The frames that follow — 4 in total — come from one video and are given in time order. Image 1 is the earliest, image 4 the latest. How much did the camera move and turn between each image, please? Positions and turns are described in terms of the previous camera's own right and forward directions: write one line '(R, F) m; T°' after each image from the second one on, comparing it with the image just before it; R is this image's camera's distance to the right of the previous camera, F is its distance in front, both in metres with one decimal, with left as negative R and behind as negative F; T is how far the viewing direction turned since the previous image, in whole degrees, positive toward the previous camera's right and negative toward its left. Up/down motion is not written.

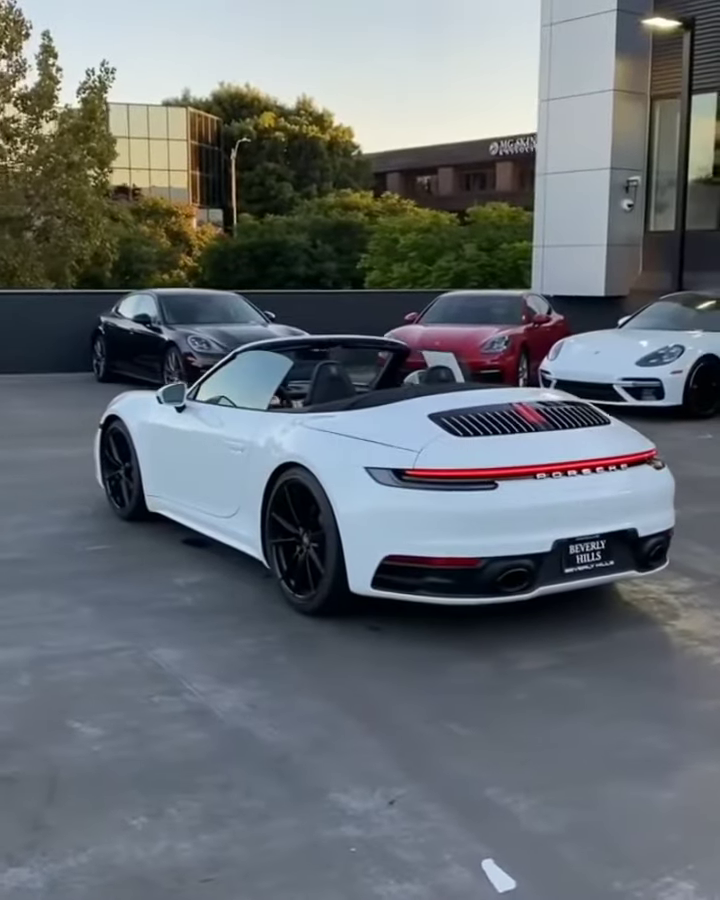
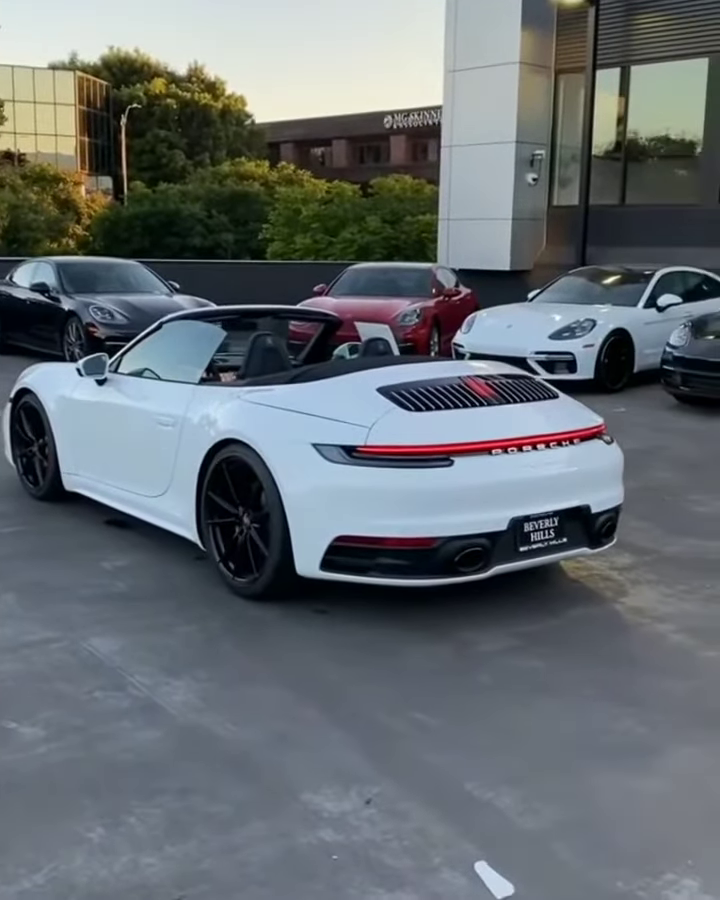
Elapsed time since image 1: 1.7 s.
(-0.2, +0.3) m; +6°
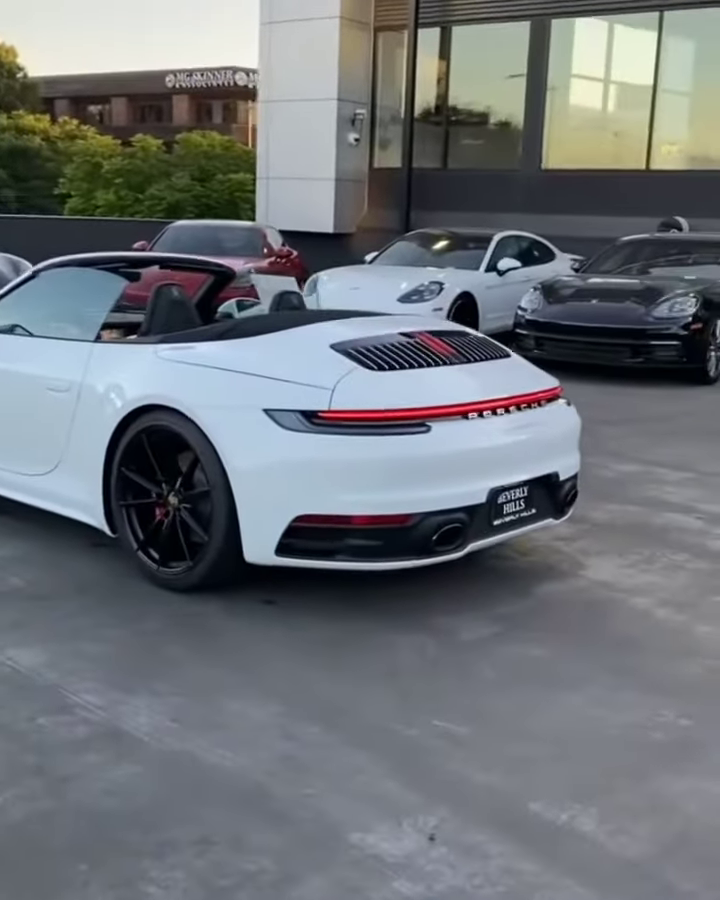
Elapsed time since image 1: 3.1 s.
(-0.7, +0.7) m; +11°
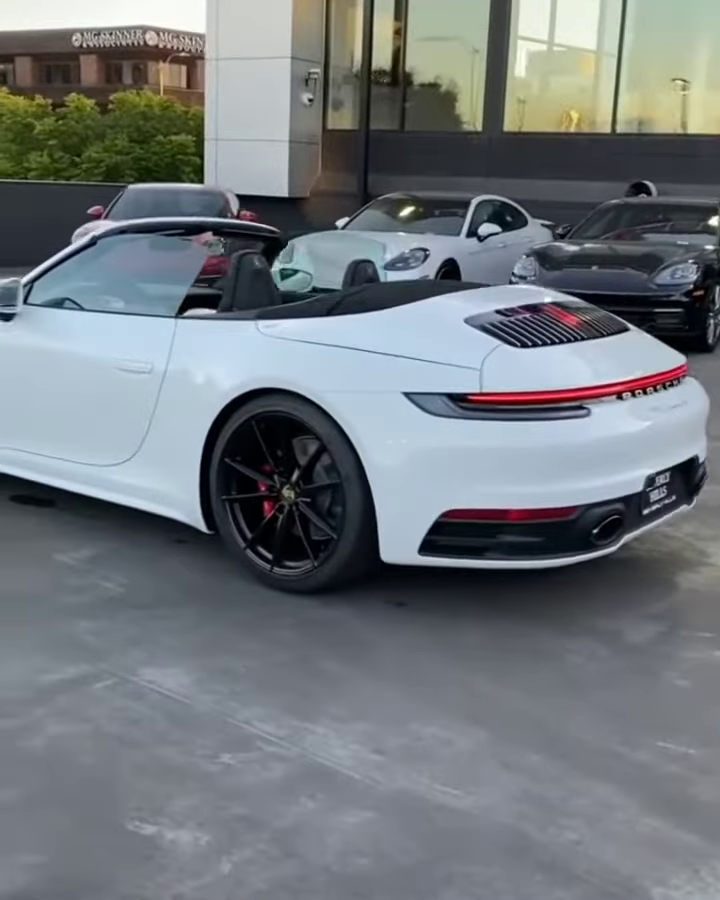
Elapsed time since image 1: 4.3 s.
(-0.8, +0.4) m; +5°
